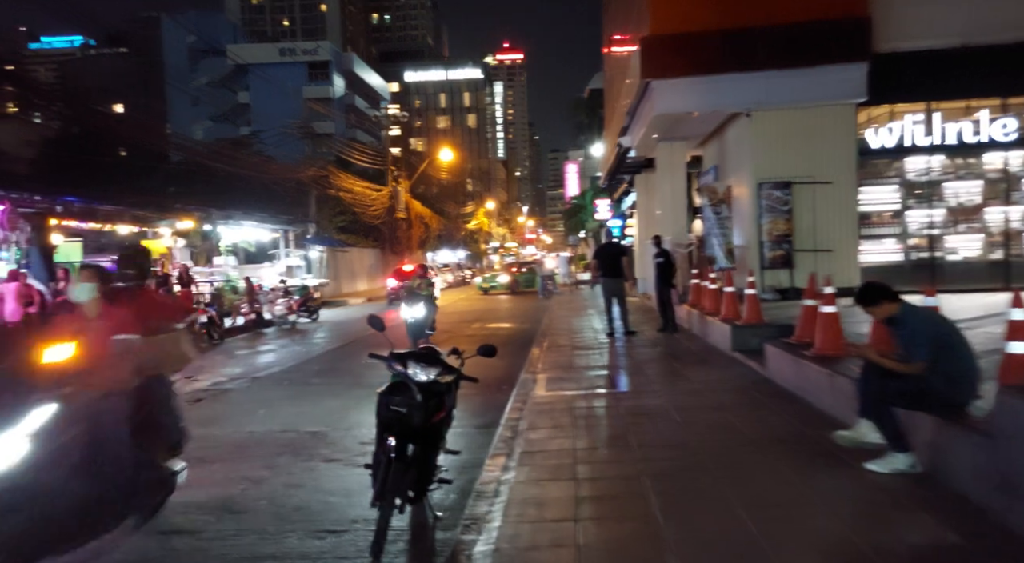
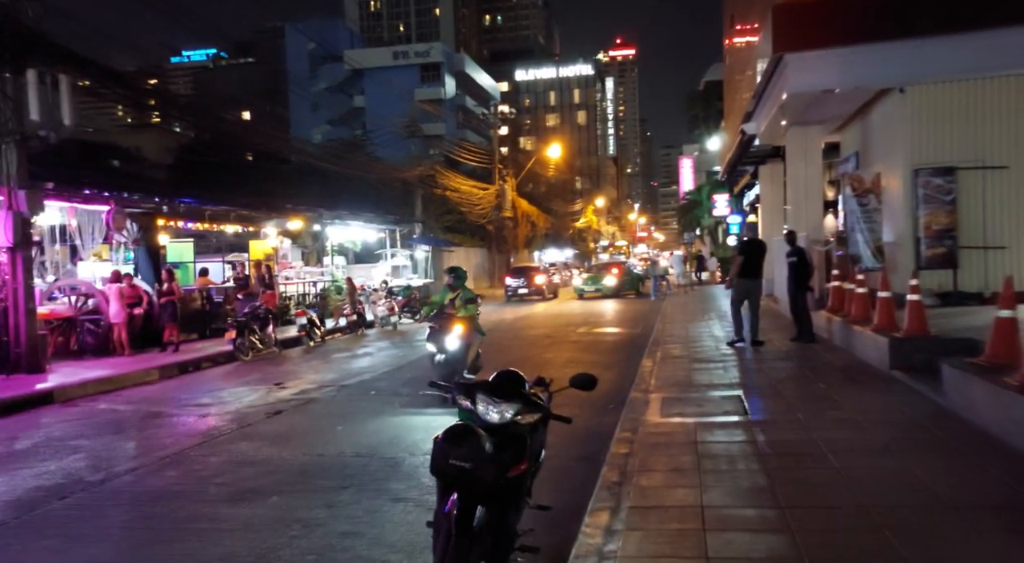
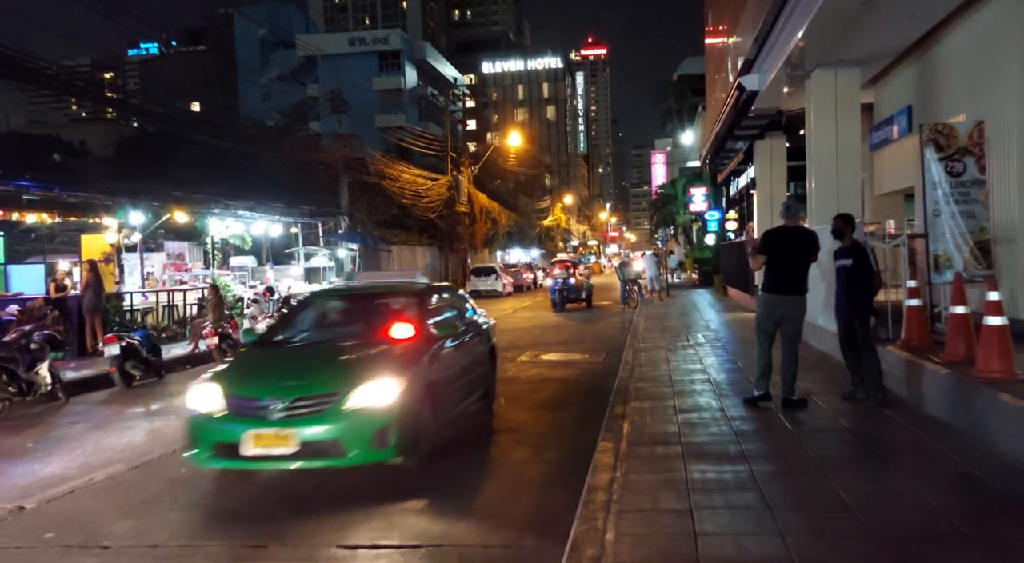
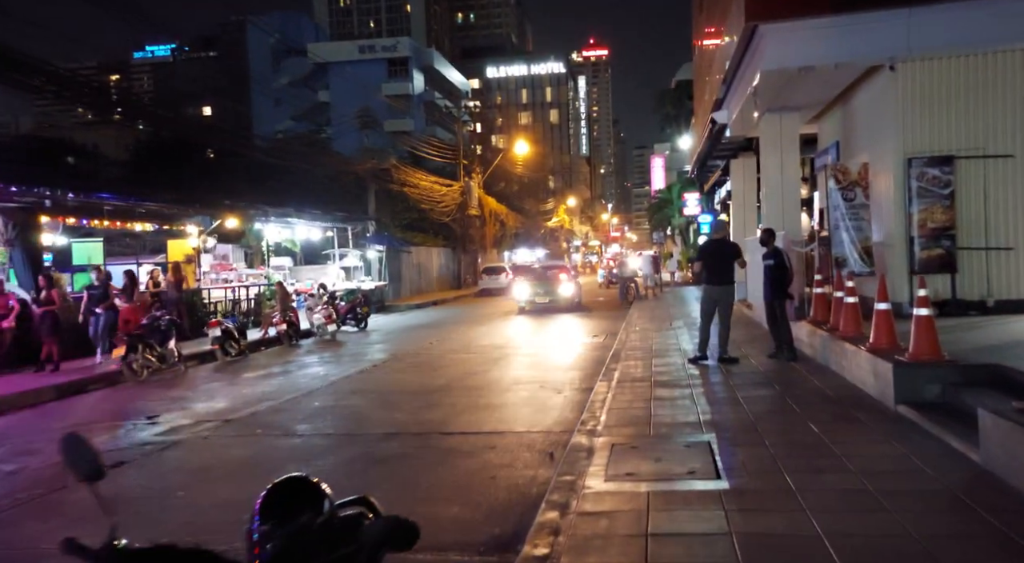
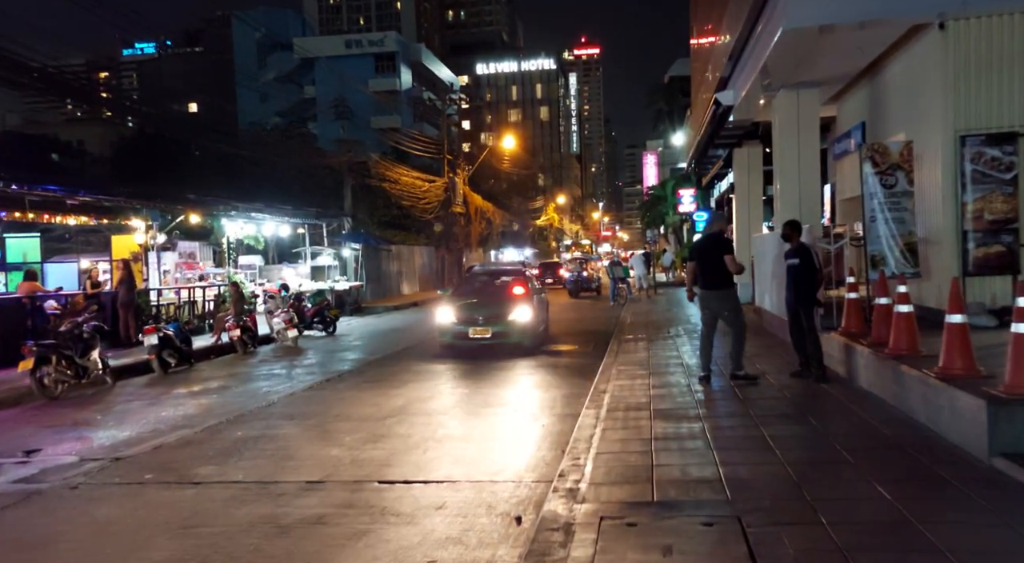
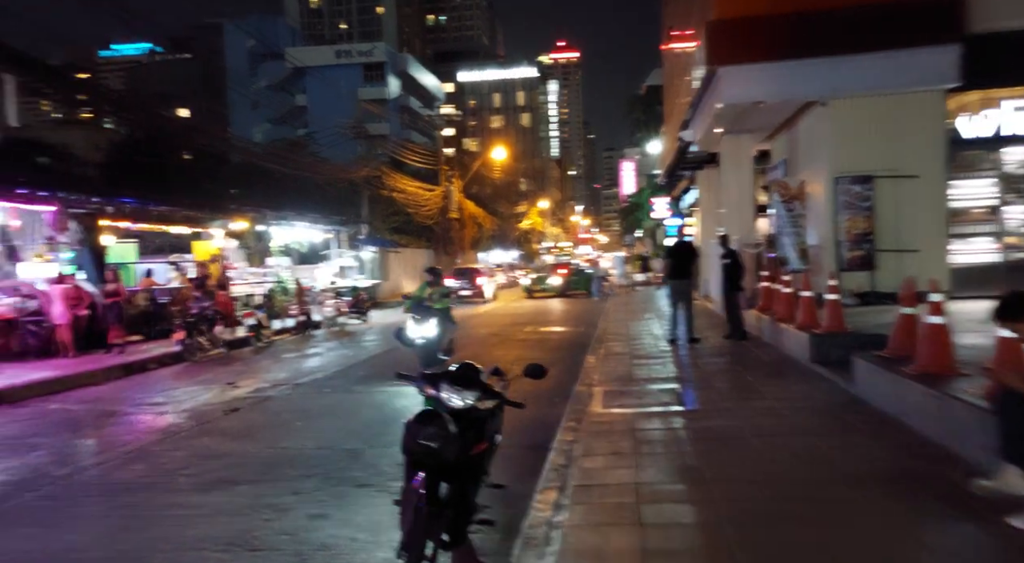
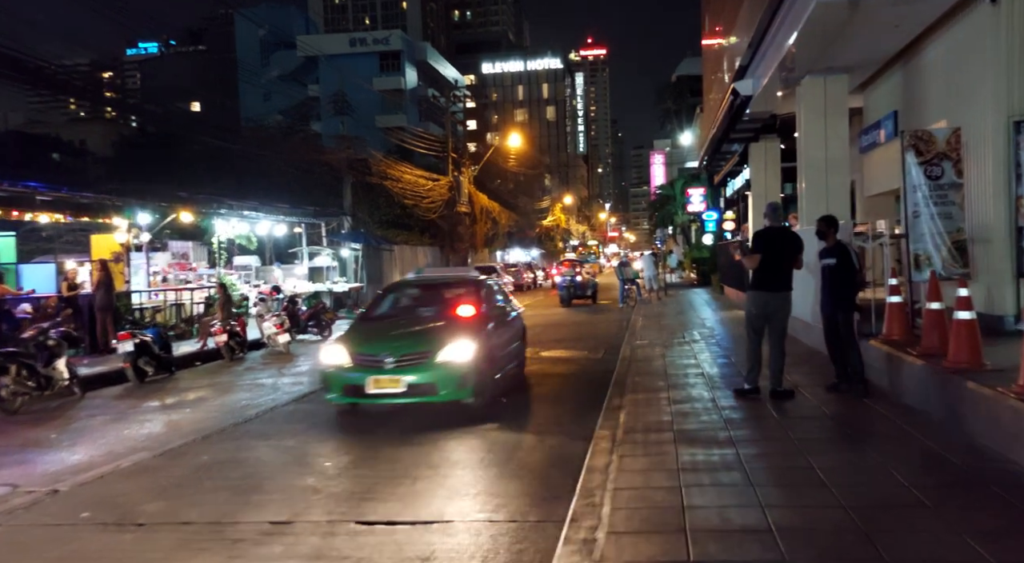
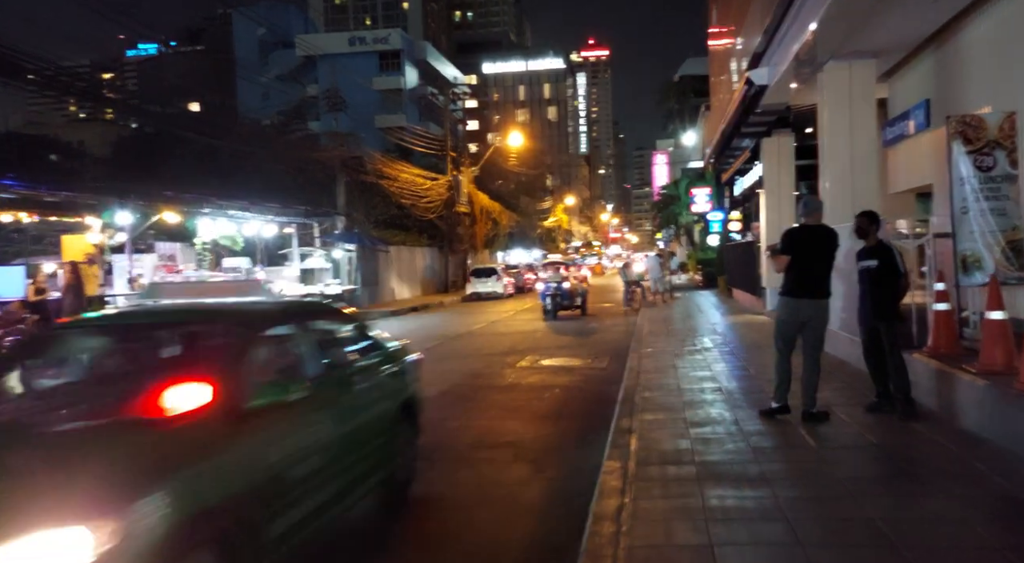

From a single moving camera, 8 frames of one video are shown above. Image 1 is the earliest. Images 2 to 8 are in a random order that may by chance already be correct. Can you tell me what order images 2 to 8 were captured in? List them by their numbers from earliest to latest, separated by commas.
6, 2, 4, 5, 7, 3, 8
